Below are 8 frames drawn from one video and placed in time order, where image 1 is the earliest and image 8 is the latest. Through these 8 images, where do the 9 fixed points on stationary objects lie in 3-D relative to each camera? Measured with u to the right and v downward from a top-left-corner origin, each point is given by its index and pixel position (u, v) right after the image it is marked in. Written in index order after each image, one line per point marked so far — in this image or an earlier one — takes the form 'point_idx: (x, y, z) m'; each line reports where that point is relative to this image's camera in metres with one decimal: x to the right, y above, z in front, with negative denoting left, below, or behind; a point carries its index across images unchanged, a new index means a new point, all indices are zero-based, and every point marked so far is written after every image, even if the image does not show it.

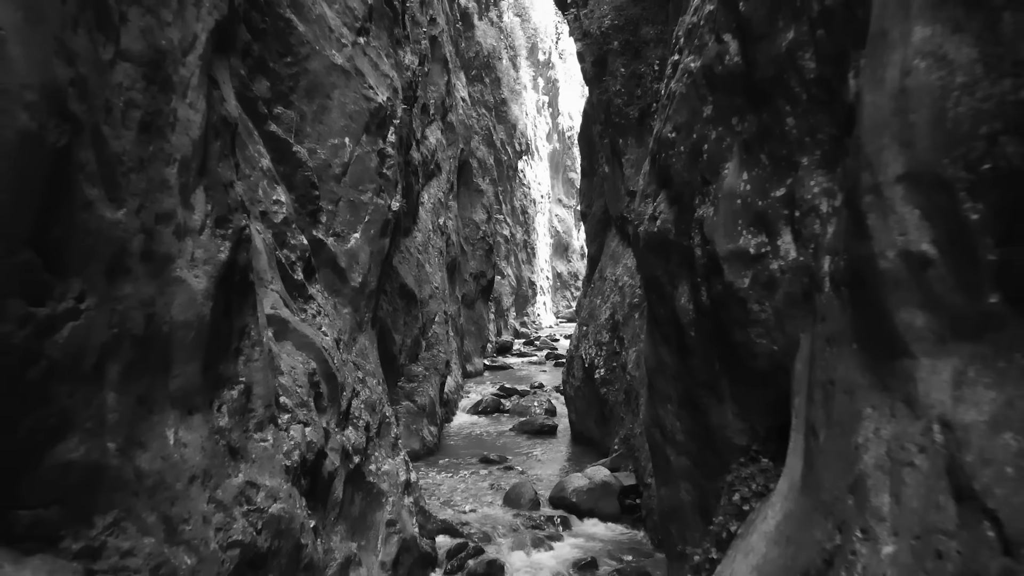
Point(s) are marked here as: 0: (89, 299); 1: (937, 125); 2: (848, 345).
0: (-2.9, -0.1, +4.2) m
1: (+1.9, +0.7, +2.8) m
2: (+1.9, -0.3, +3.5) m
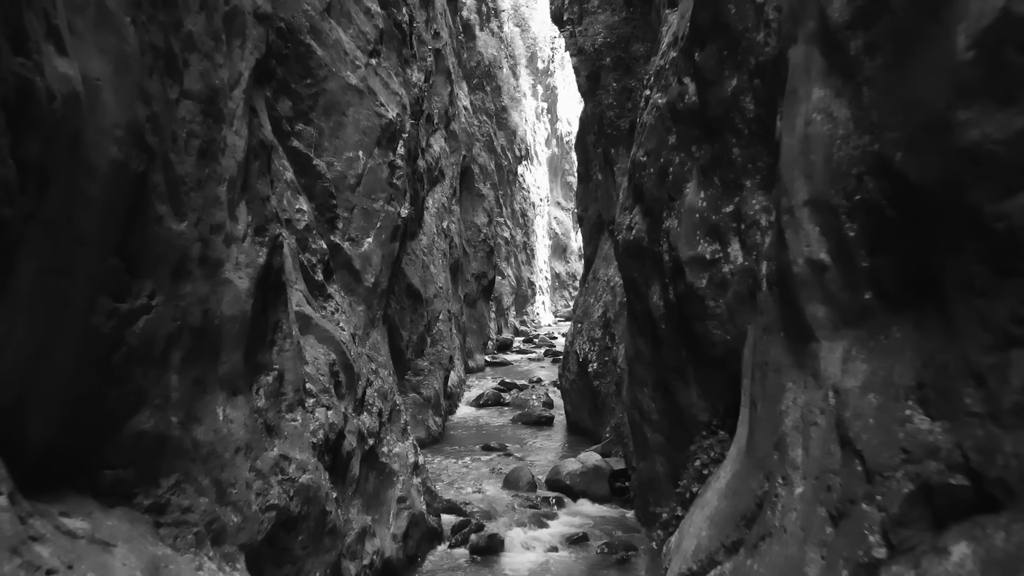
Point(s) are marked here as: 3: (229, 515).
0: (-2.9, -0.1, +5.1) m
1: (+1.8, +0.7, +3.6) m
2: (+1.9, -0.3, +4.4) m
3: (-2.6, -2.1, +5.7) m
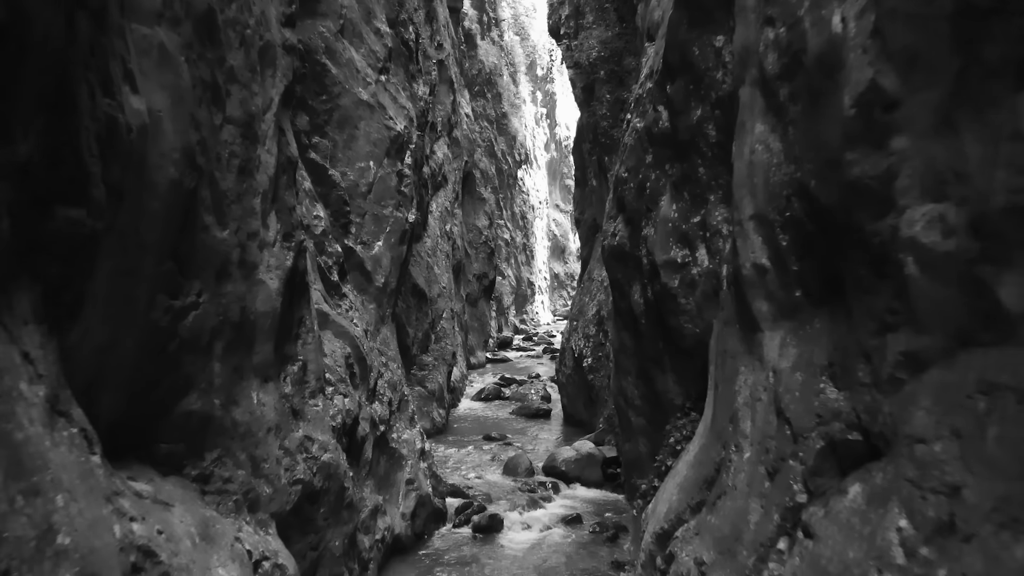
0: (-2.9, -0.1, +5.9) m
1: (+1.8, +0.7, +4.4) m
2: (+1.9, -0.3, +5.2) m
3: (-2.6, -2.1, +6.5) m
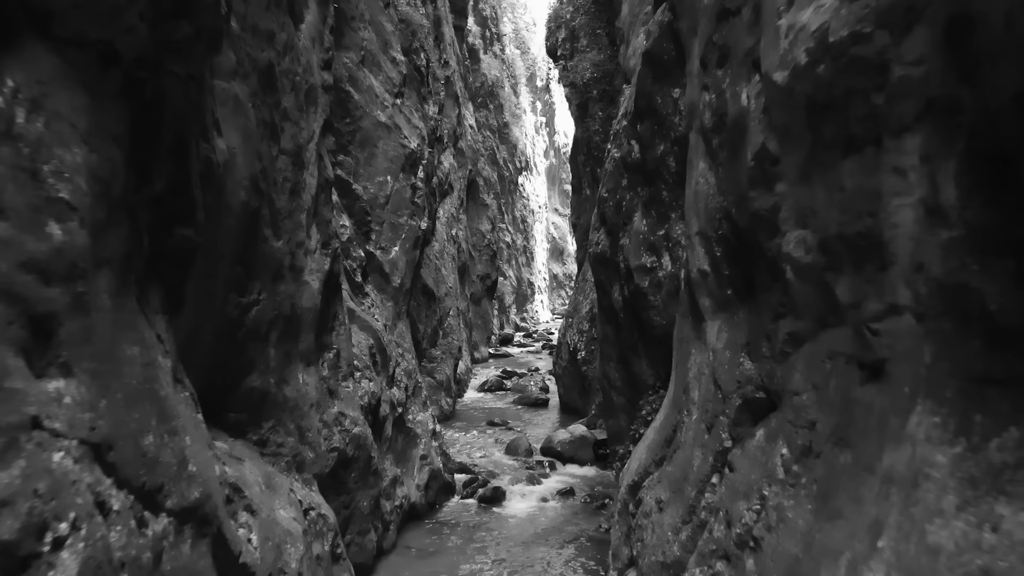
0: (-2.9, -0.1, +7.3) m
1: (+1.8, +0.7, +5.8) m
2: (+1.9, -0.3, +6.6) m
3: (-2.6, -2.1, +7.9) m
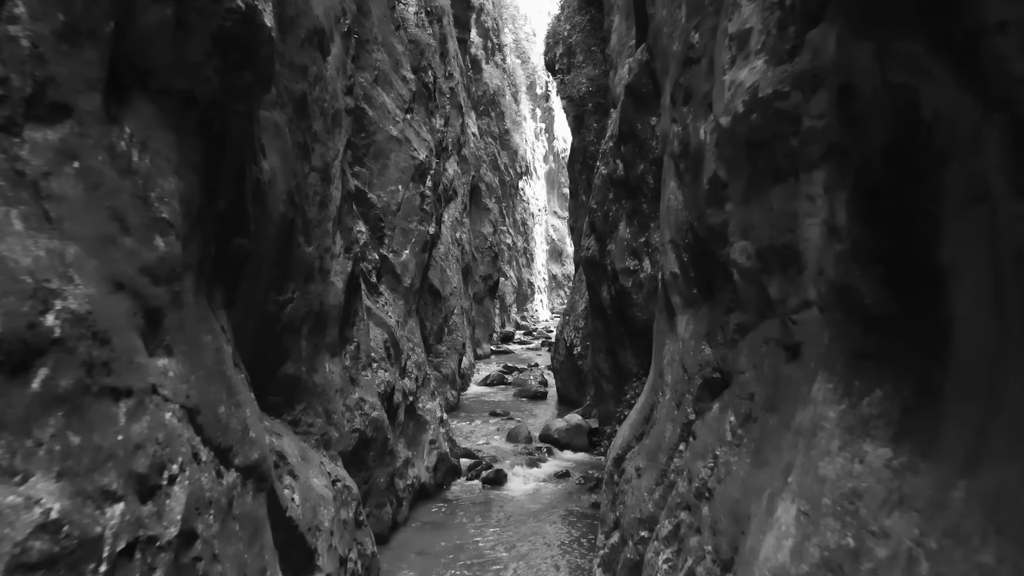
0: (-2.9, -0.1, +8.4) m
1: (+1.8, +0.7, +6.9) m
2: (+1.9, -0.3, +7.7) m
3: (-2.6, -2.1, +9.0) m
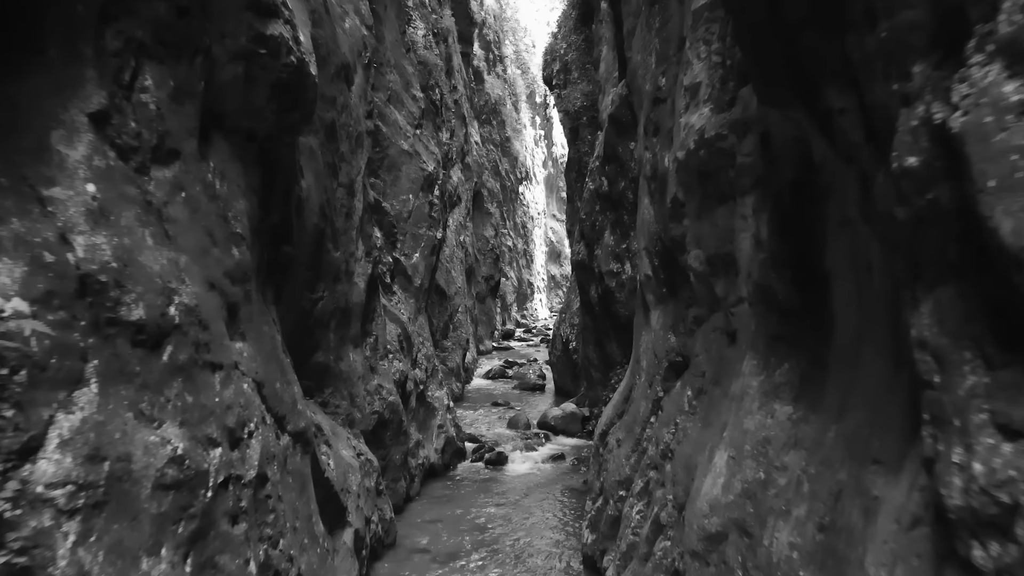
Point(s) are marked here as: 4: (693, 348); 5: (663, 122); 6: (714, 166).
0: (-2.9, 0.0, +9.7) m
1: (+1.8, +0.7, +8.2) m
2: (+1.9, -0.3, +9.0) m
3: (-2.6, -2.1, +10.3) m
4: (+2.1, -0.7, +7.0) m
5: (+1.8, +2.0, +7.4) m
6: (+2.1, +1.2, +6.3) m
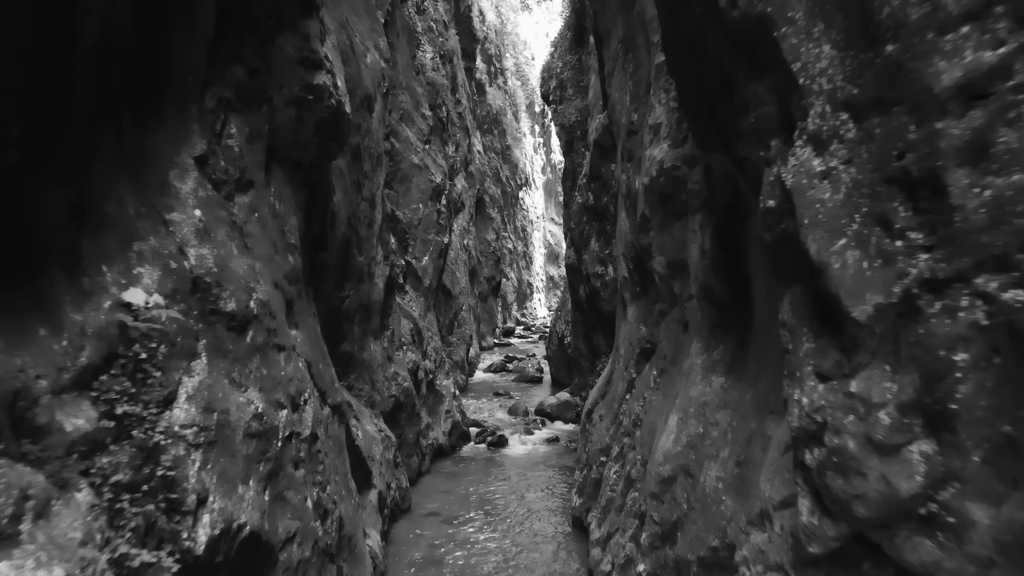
0: (-2.9, 0.0, +11.3) m
1: (+1.8, +0.8, +9.8) m
2: (+1.9, -0.3, +10.6) m
3: (-2.6, -2.1, +11.9) m
4: (+2.1, -0.7, +8.6) m
5: (+1.8, +2.0, +9.0) m
6: (+2.0, +1.3, +7.9) m
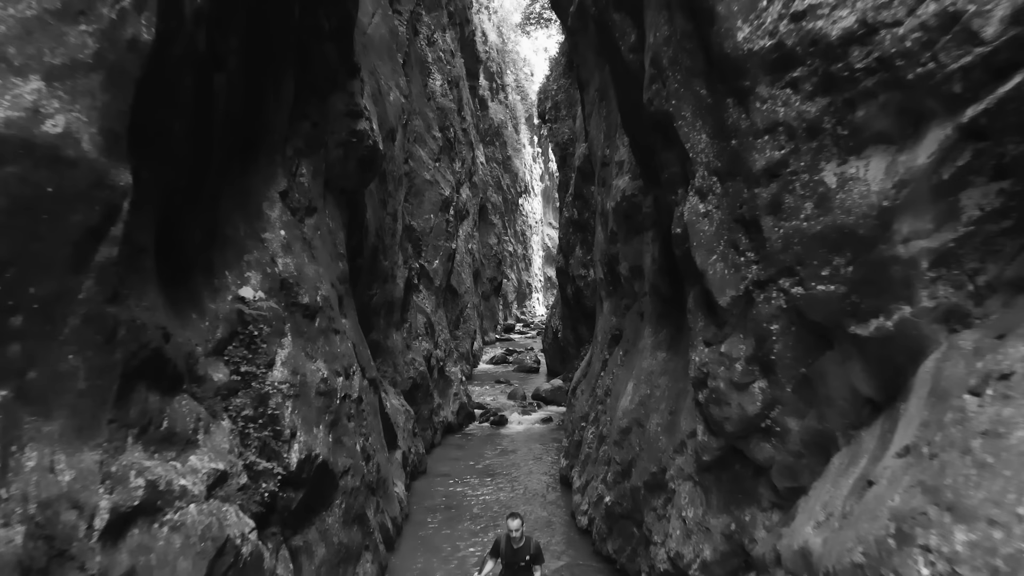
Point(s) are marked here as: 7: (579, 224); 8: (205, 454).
0: (-3.0, 0.0, +13.7) m
1: (+1.8, +0.8, +12.2) m
2: (+1.8, -0.3, +13.0) m
3: (-2.6, -2.1, +14.3) m
4: (+2.0, -0.7, +11.0) m
5: (+1.8, +2.0, +11.4) m
6: (+2.0, +1.3, +10.2) m
7: (+1.5, +1.5, +14.2) m
8: (-3.2, -1.7, +6.4) m
